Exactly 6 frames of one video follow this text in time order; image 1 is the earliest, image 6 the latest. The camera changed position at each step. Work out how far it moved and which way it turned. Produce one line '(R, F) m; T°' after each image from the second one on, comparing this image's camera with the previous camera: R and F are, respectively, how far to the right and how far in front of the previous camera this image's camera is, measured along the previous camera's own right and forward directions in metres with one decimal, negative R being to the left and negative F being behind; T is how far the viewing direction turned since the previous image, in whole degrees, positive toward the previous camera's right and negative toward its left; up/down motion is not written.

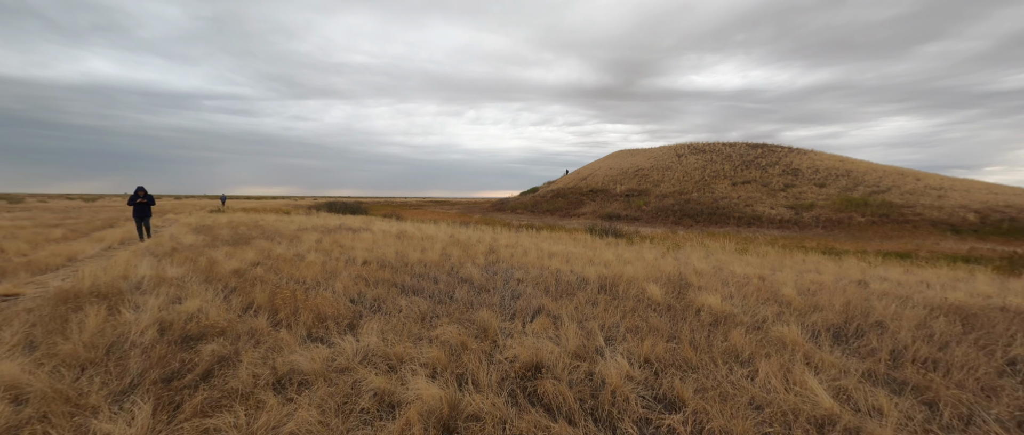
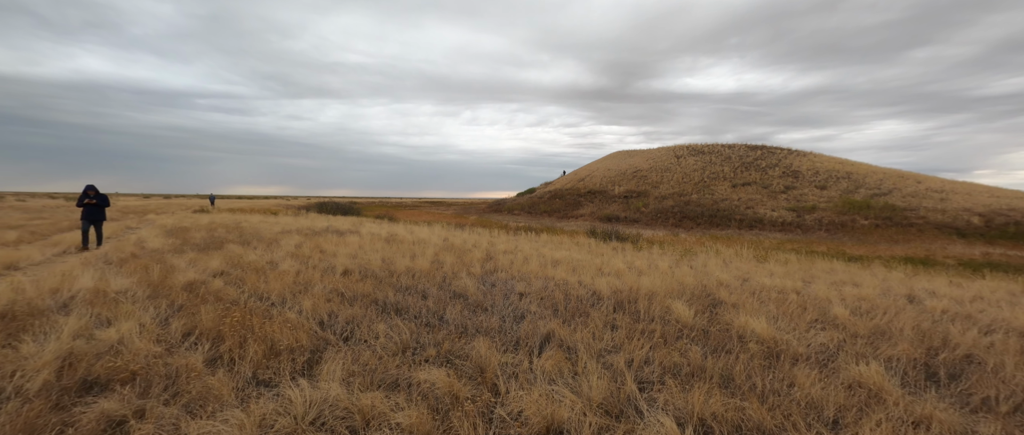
(-0.1, +0.9) m; +1°
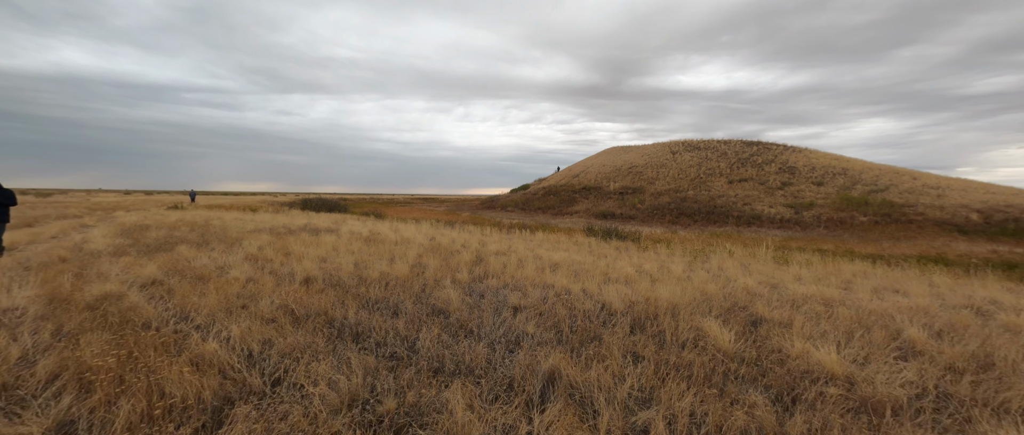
(0.0, +1.1) m; +1°
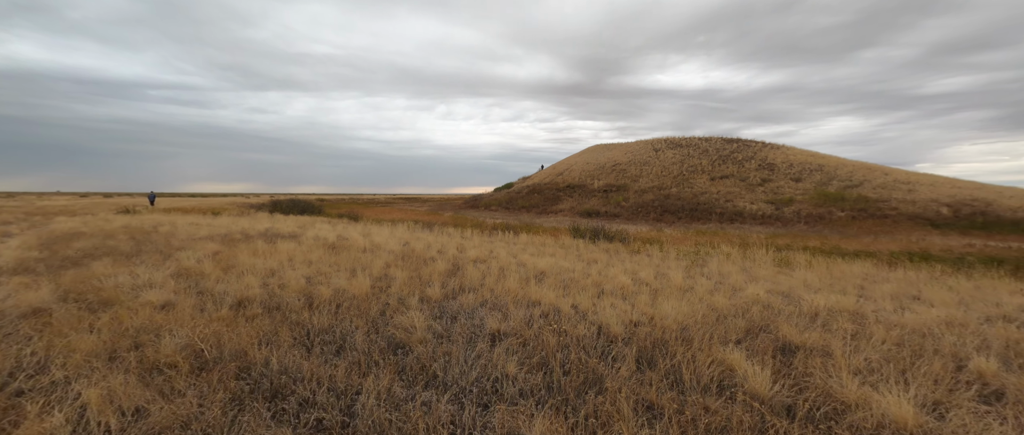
(+0.1, +0.9) m; +3°
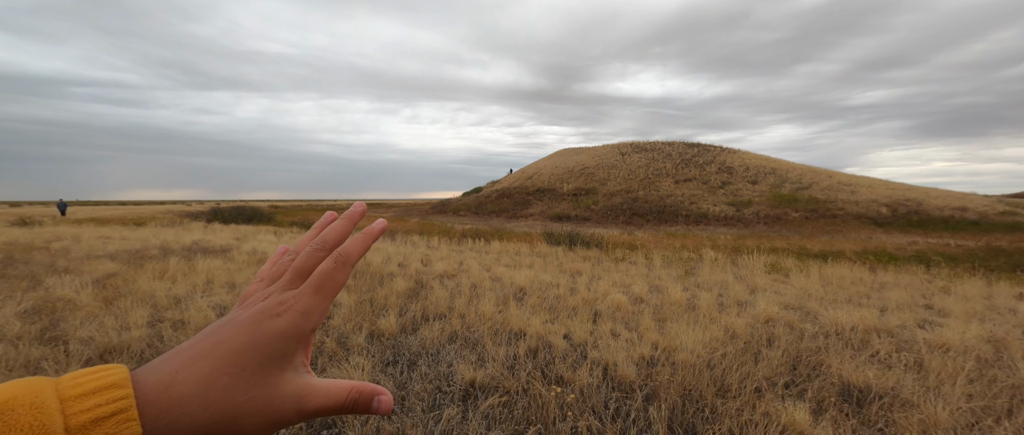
(-0.1, +1.1) m; +5°
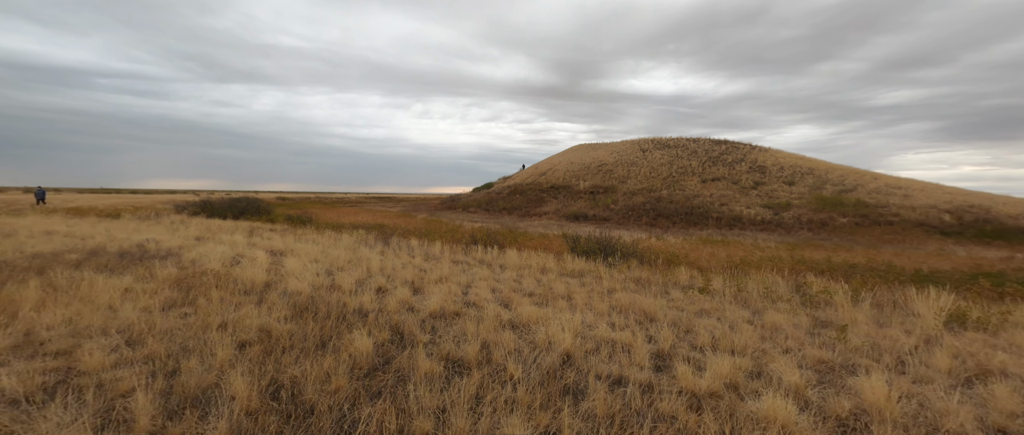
(-0.3, +2.7) m; -2°
